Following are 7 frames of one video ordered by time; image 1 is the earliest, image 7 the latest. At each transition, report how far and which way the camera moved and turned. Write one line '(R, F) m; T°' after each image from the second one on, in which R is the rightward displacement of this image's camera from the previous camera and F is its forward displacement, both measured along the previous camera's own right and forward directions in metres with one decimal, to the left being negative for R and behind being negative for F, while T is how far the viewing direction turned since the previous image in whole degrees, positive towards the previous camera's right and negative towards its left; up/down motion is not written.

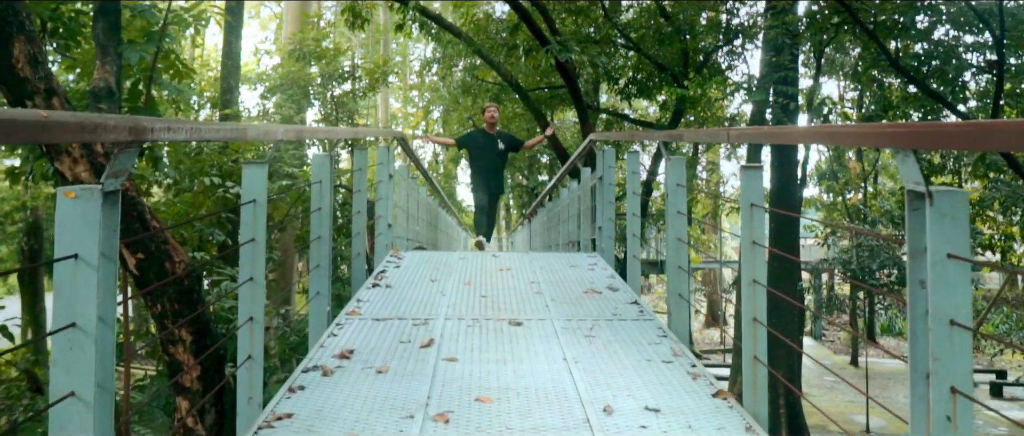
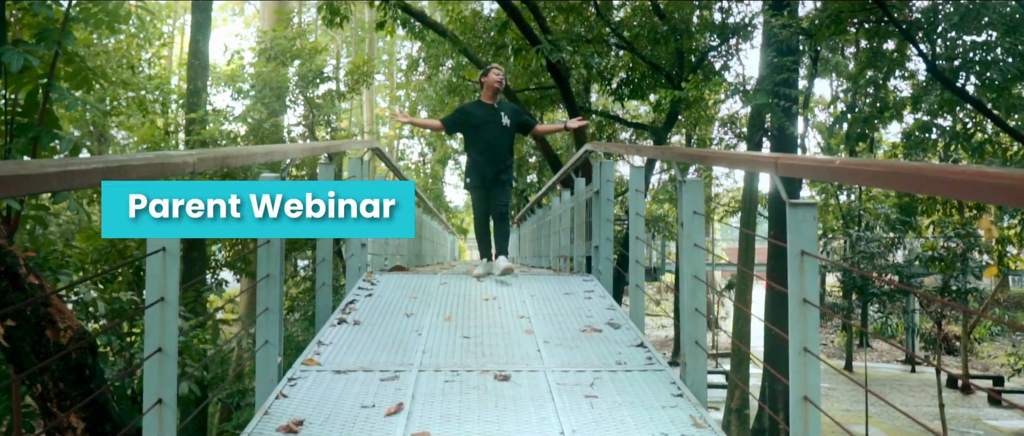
(0.0, +0.7) m; +1°
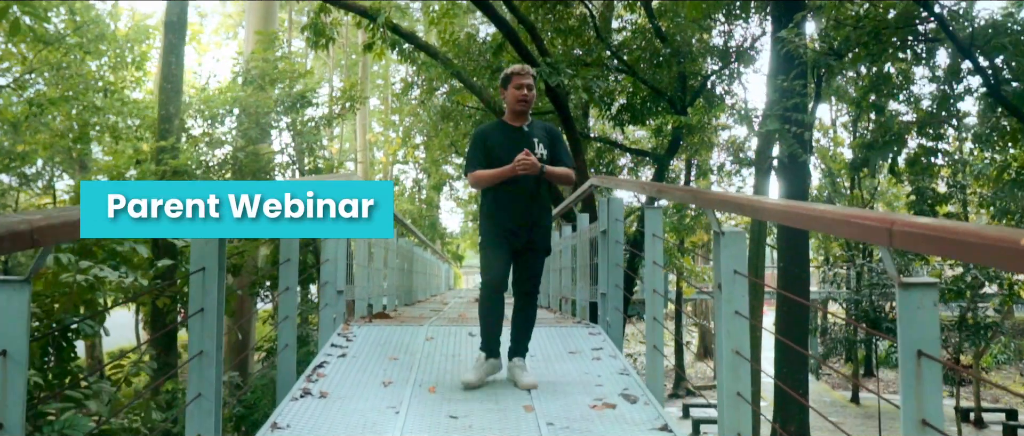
(0.0, +0.7) m; 0°
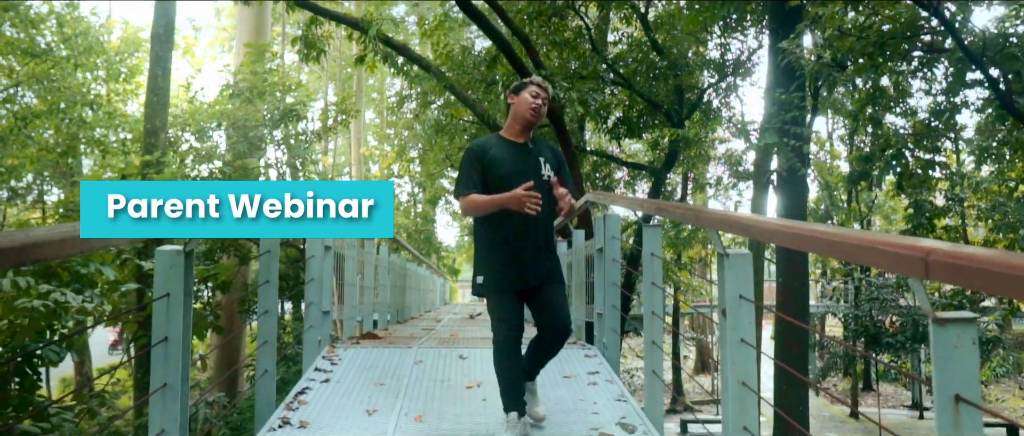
(0.0, +0.2) m; 0°
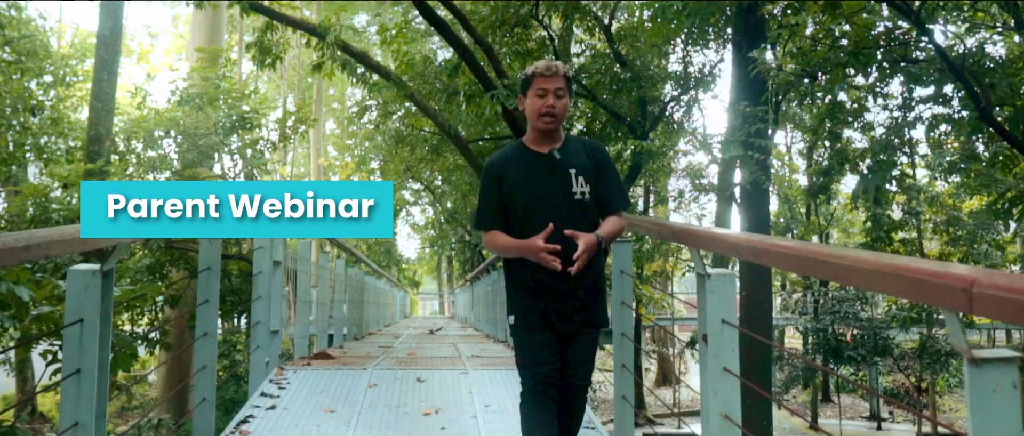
(0.0, +0.3) m; +2°
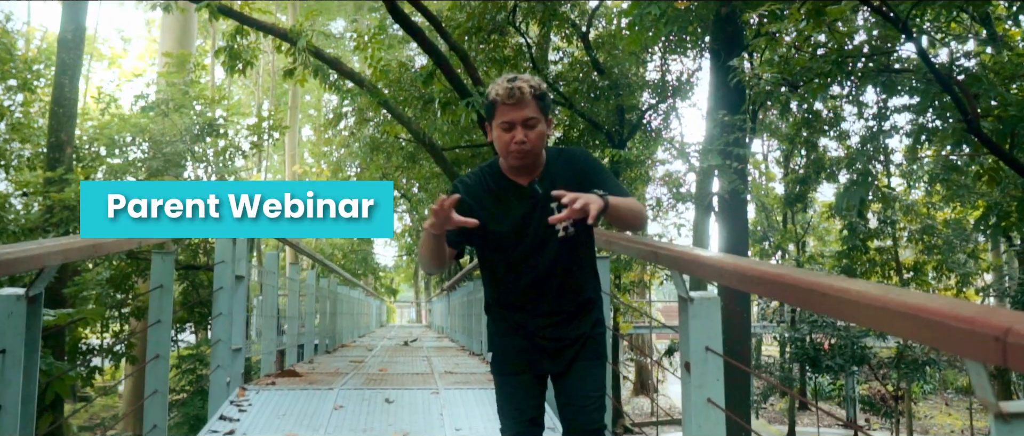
(0.0, +0.2) m; +1°
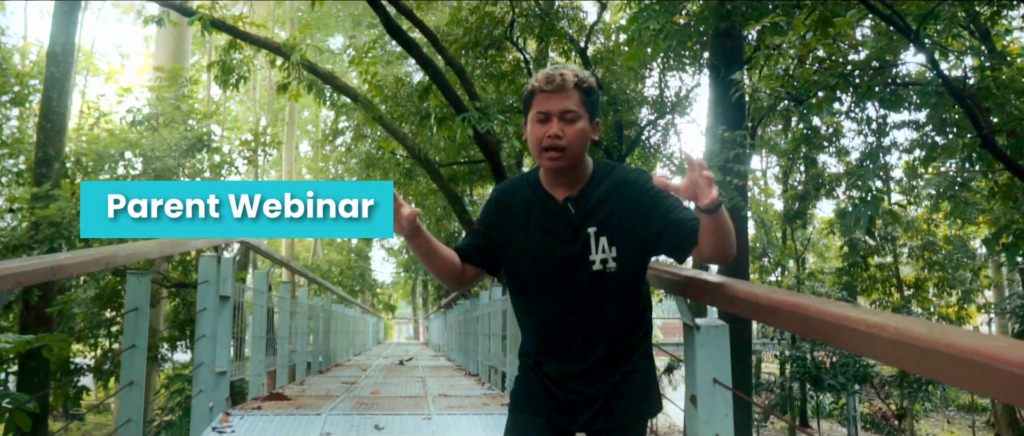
(0.0, +0.2) m; 0°
